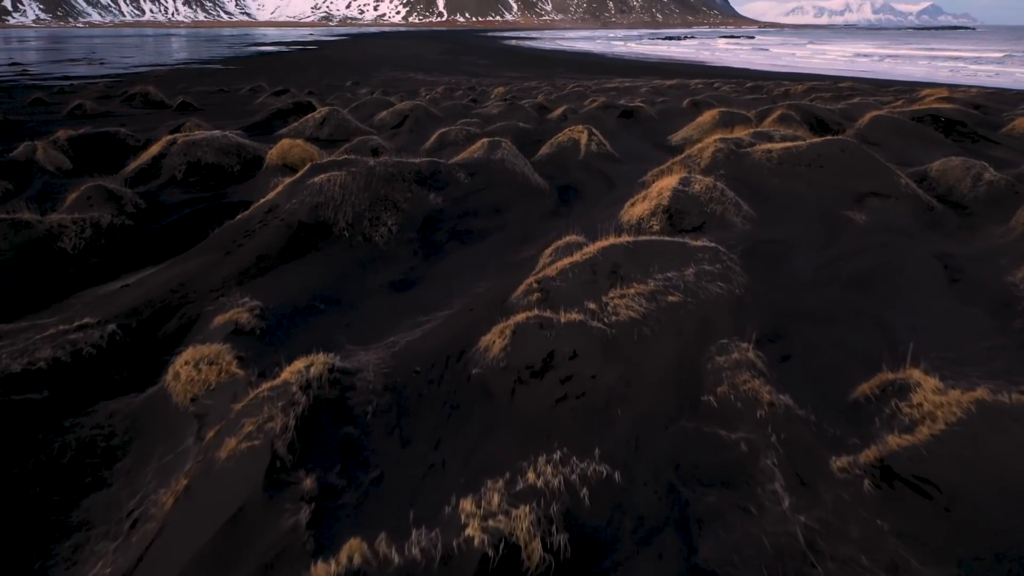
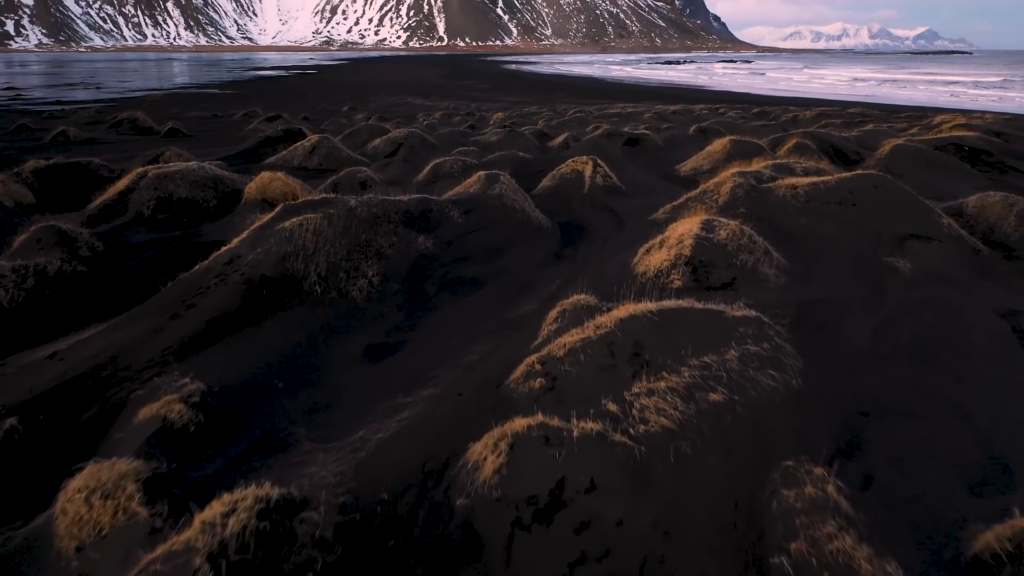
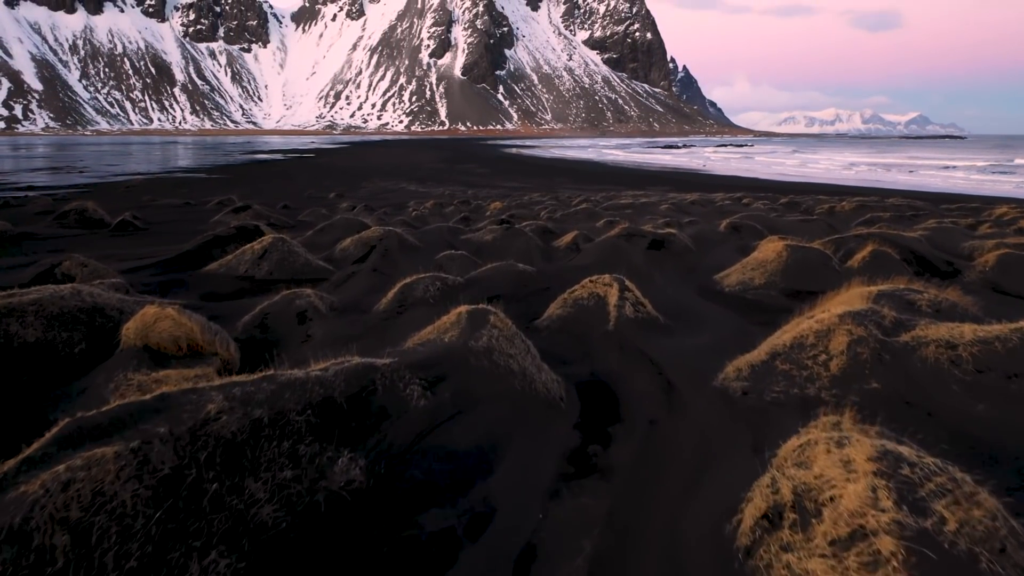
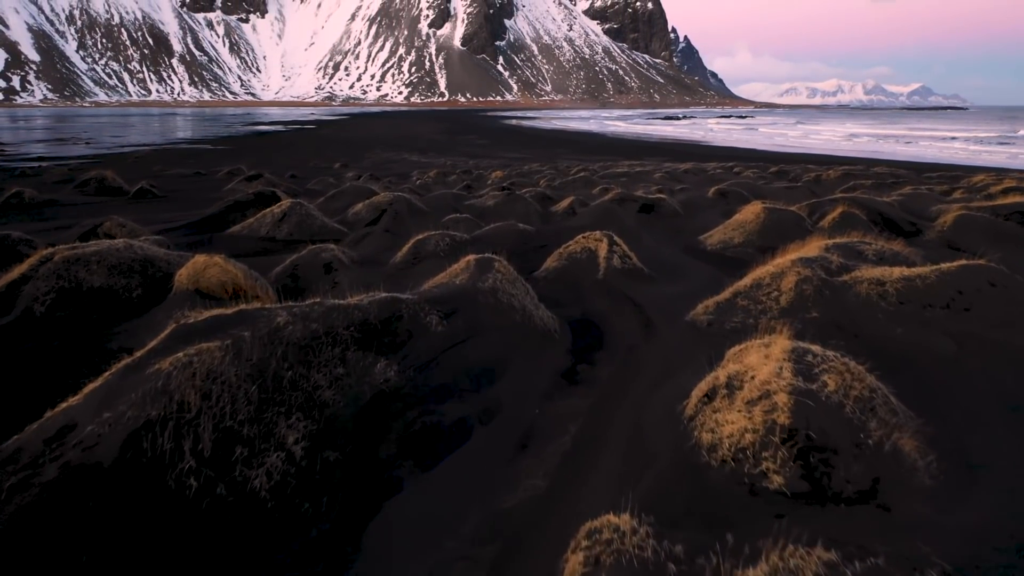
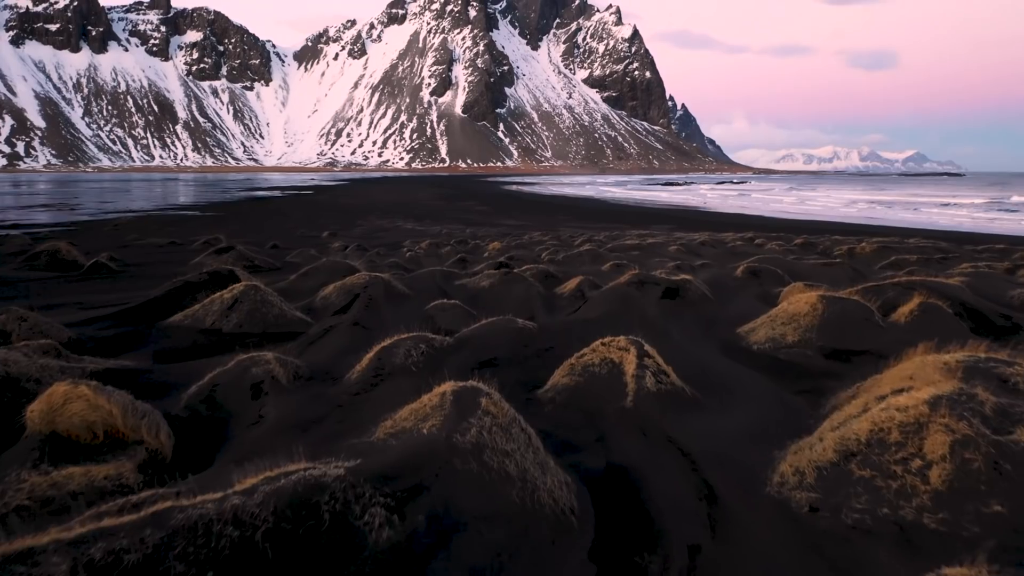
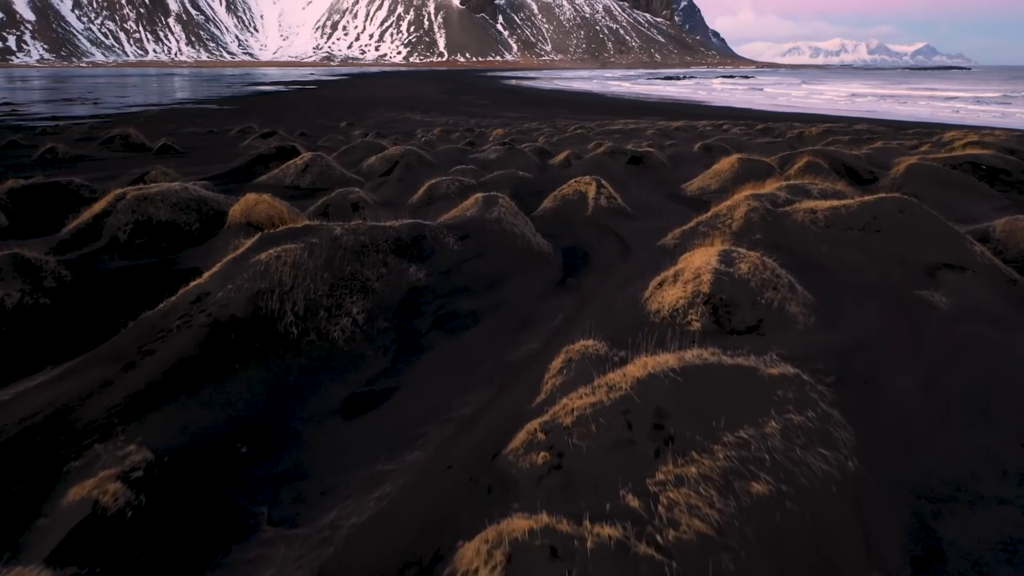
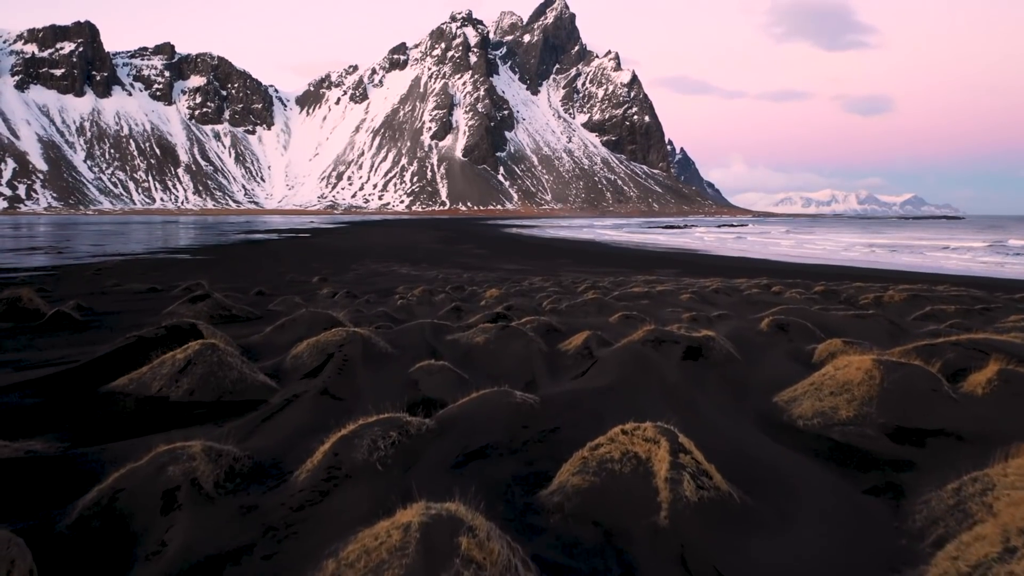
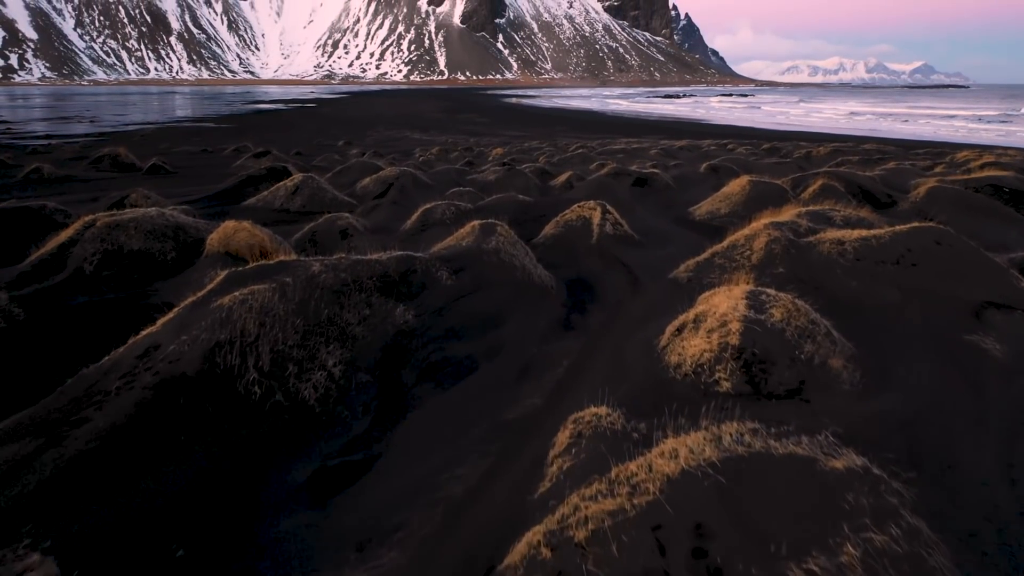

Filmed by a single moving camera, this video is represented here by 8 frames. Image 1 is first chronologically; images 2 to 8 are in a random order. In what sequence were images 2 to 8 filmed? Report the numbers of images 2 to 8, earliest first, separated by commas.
2, 6, 8, 4, 3, 5, 7
